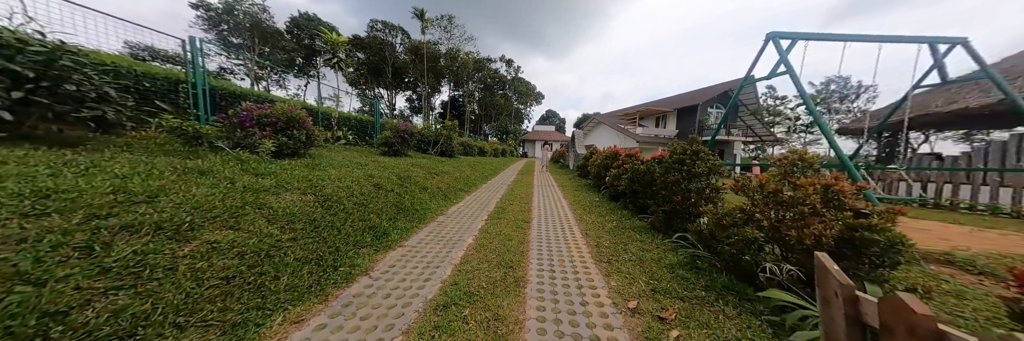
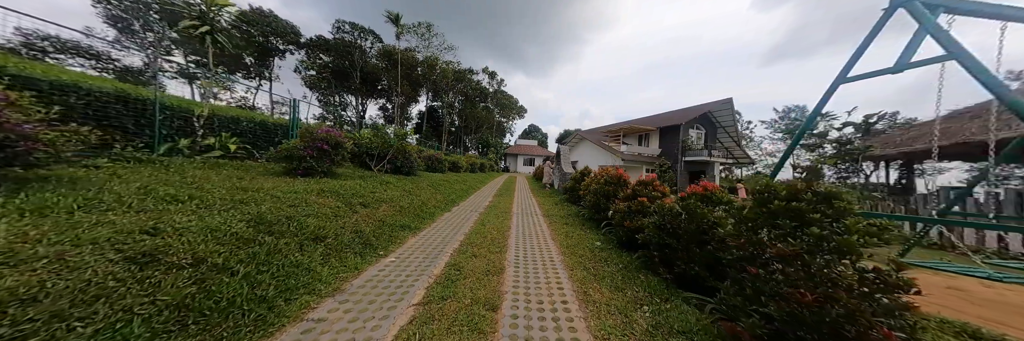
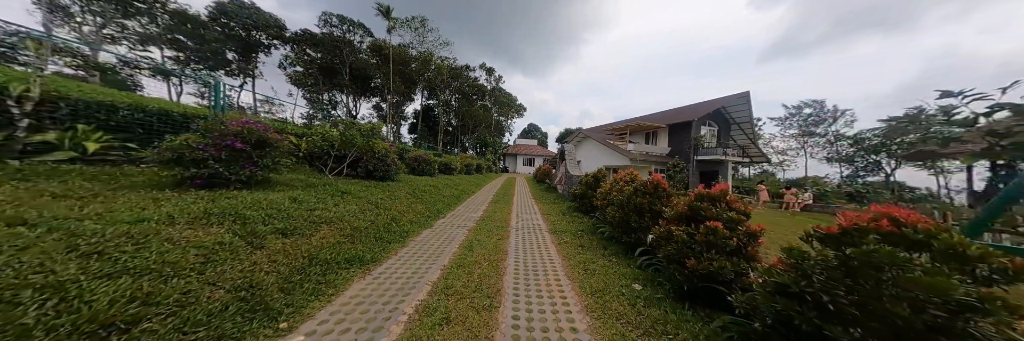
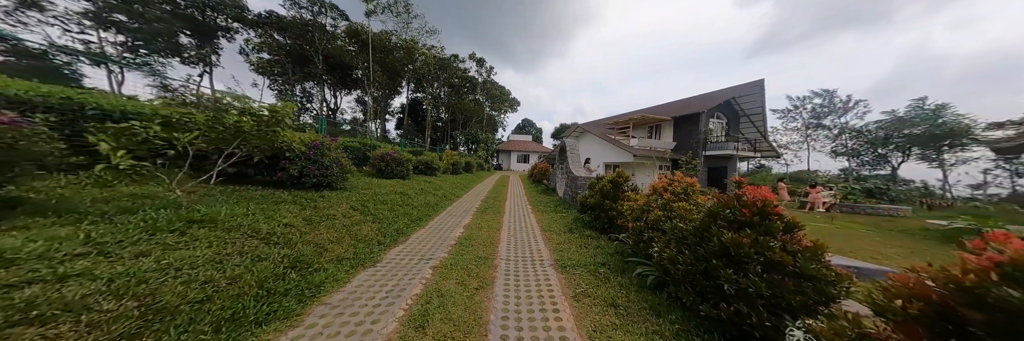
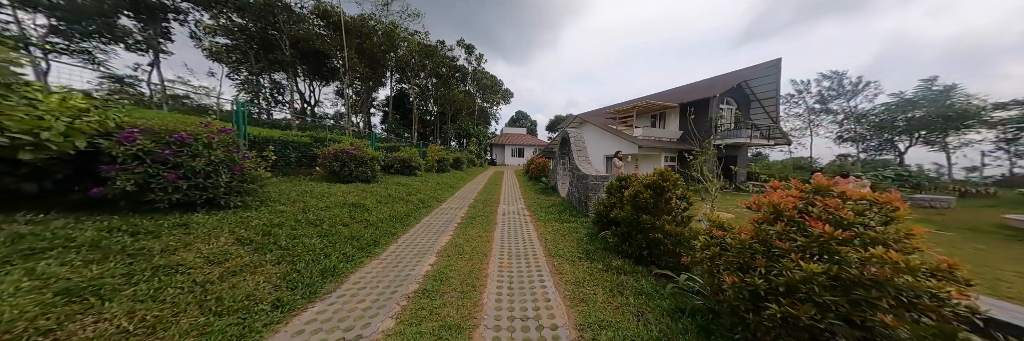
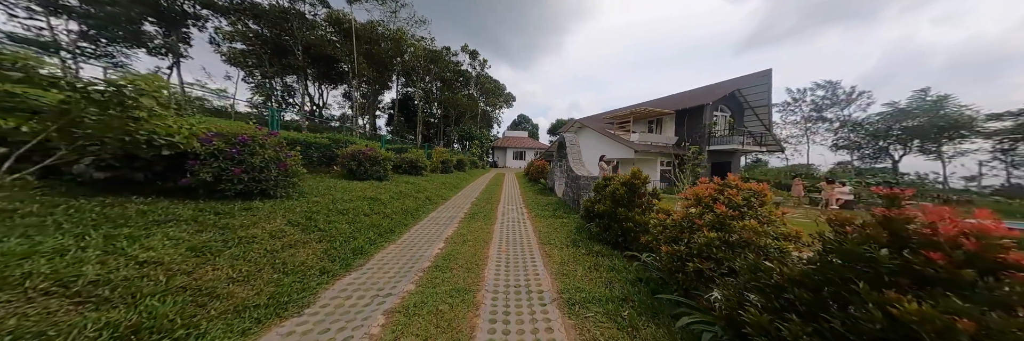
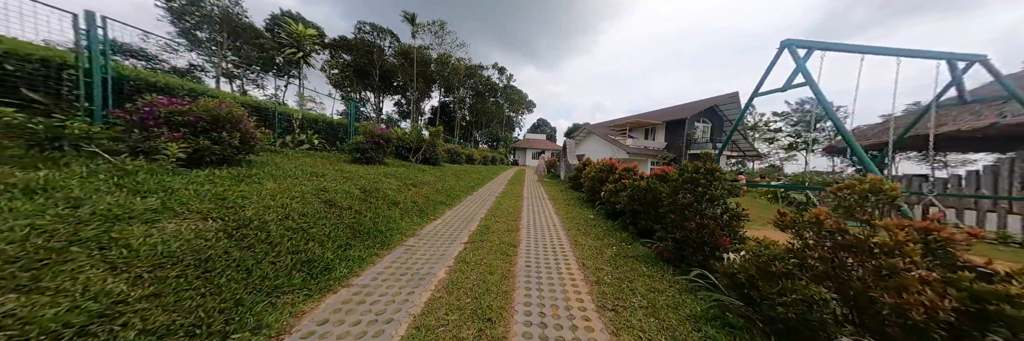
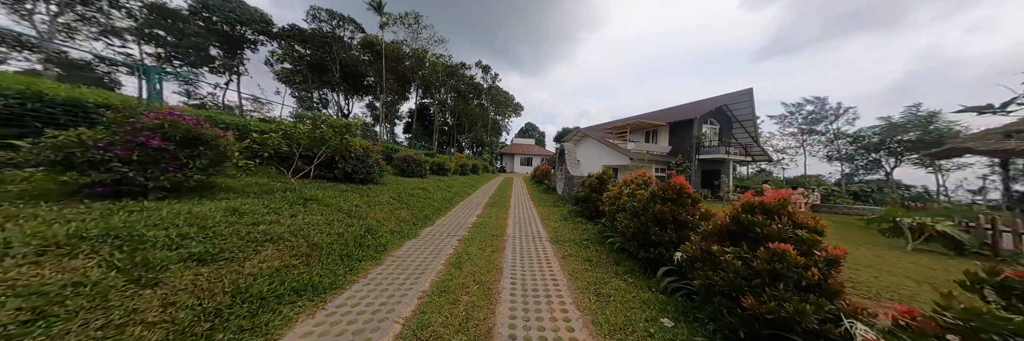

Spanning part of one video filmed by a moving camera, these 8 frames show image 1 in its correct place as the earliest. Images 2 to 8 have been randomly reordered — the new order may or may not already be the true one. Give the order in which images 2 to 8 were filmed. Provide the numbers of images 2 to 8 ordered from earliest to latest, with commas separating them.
7, 2, 3, 8, 4, 6, 5
